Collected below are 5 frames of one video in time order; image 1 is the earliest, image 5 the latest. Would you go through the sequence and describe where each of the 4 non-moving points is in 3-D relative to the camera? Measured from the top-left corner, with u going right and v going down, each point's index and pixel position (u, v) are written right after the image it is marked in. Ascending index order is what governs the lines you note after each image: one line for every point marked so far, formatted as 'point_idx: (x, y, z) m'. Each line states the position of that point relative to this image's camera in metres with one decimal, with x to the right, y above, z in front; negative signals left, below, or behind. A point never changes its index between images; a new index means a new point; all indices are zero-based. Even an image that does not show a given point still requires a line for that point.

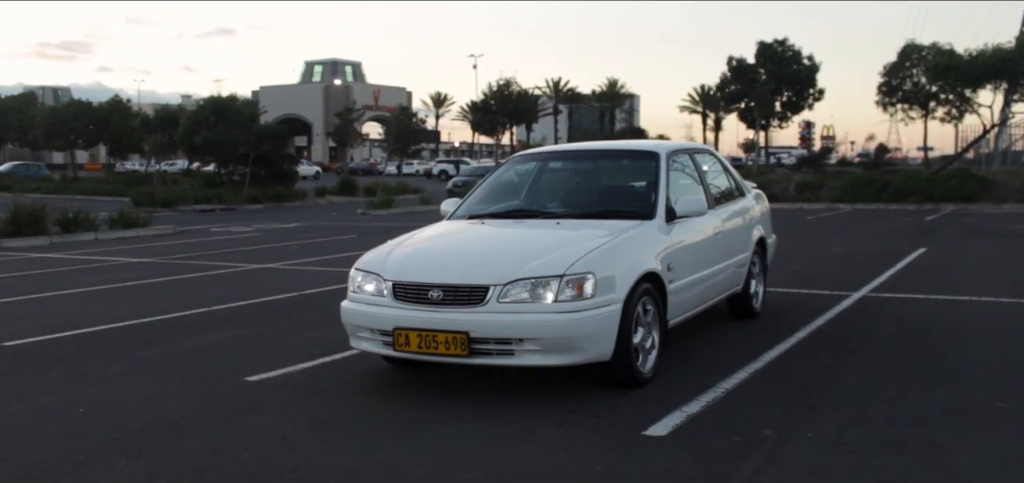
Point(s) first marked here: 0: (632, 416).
0: (+0.6, -1.0, +5.1) m
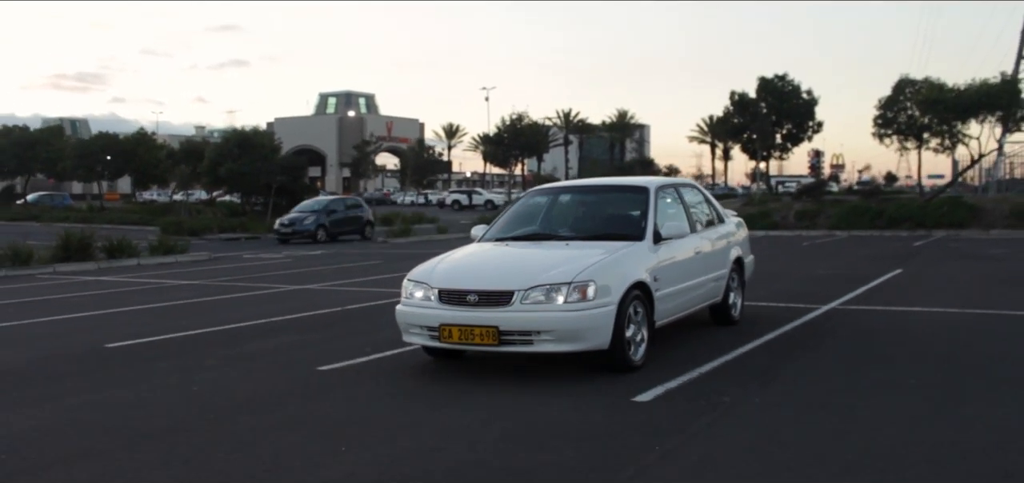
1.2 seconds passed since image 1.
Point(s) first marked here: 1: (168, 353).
0: (+0.8, -1.1, +6.5) m
1: (-3.9, -1.3, +11.0) m
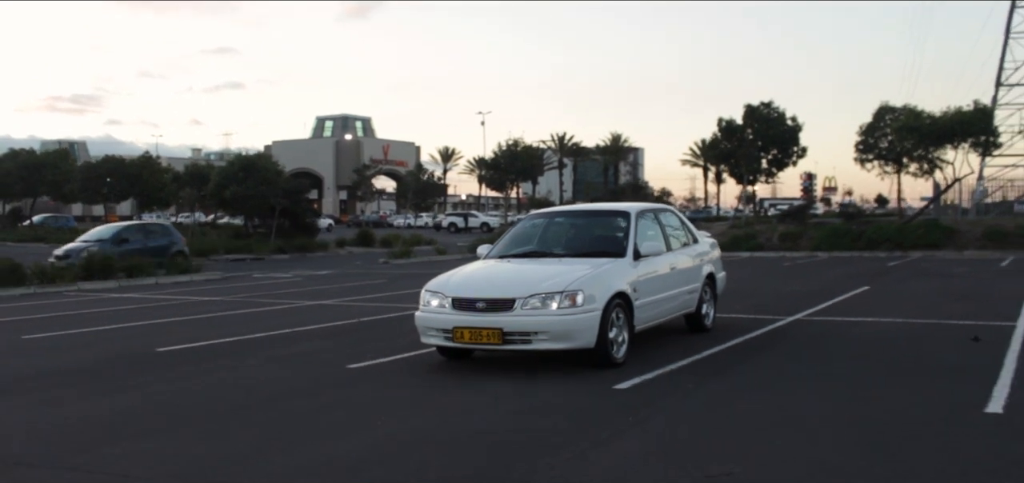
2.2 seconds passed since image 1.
0: (+0.8, -1.2, +7.8) m
1: (-3.9, -1.5, +12.3) m
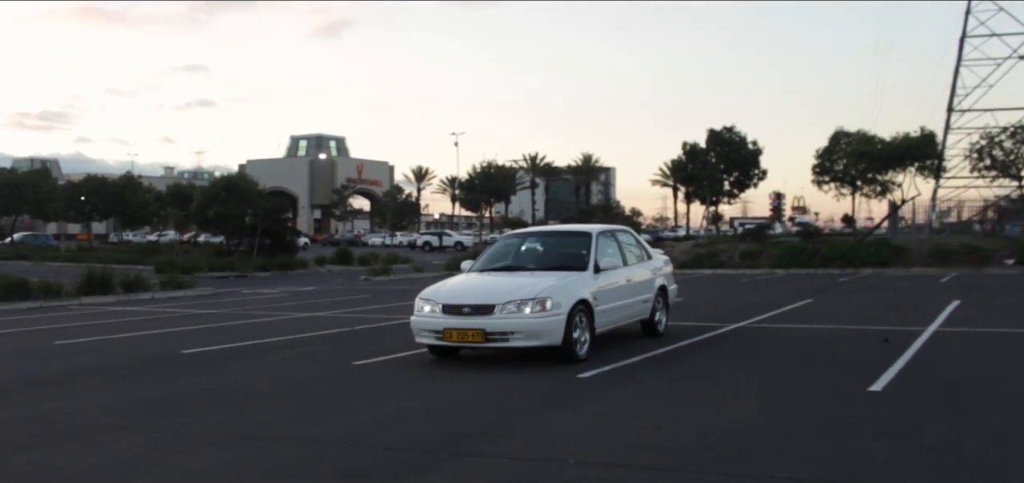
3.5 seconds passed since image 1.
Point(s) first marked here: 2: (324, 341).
0: (+0.6, -1.3, +9.5) m
1: (-4.2, -1.7, +13.8) m
2: (-2.9, -1.5, +15.2) m
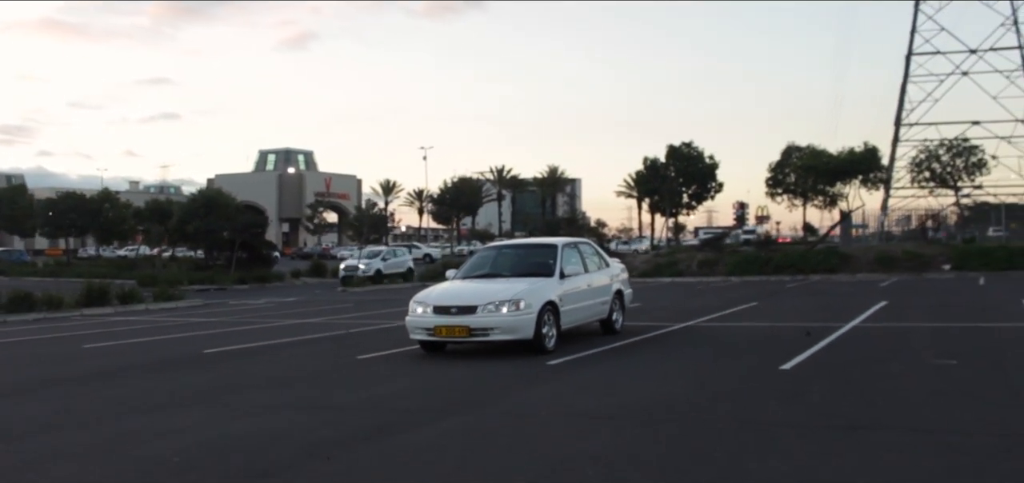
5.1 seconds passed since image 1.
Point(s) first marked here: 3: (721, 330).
0: (+0.3, -1.5, +11.3) m
1: (-4.6, -2.0, +15.5) m
2: (-3.3, -1.8, +16.9) m
3: (+3.3, -1.4, +15.3) m
